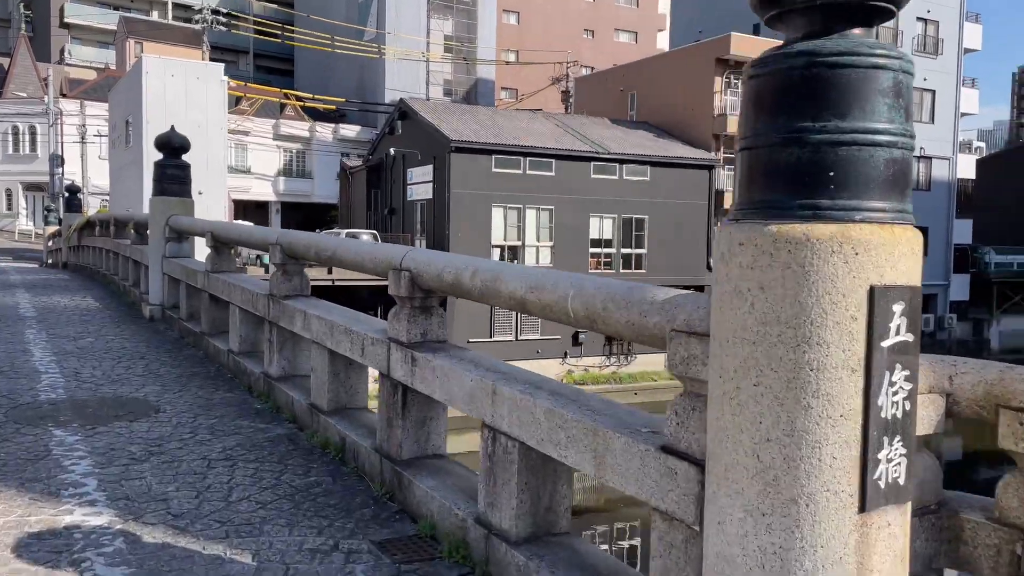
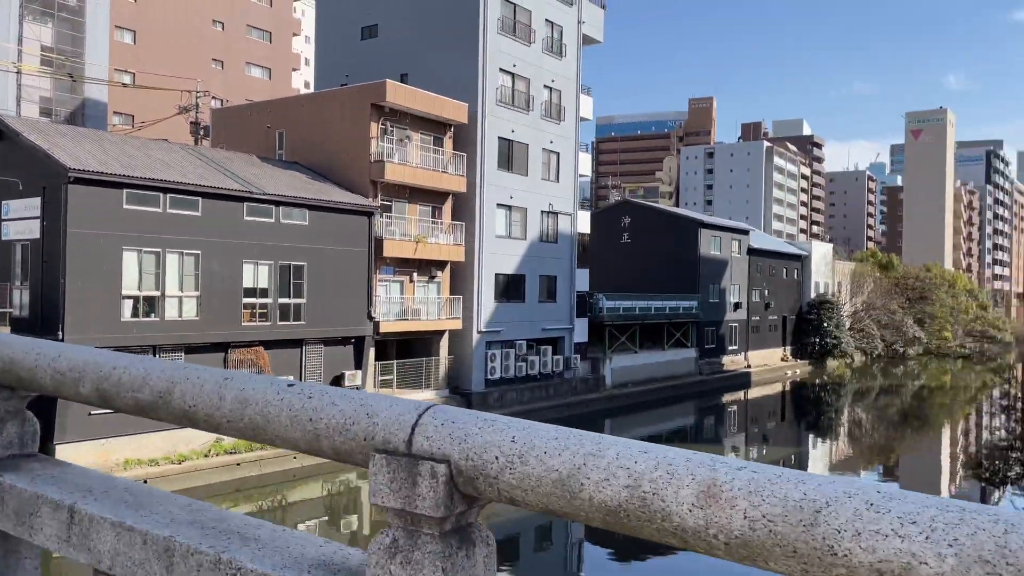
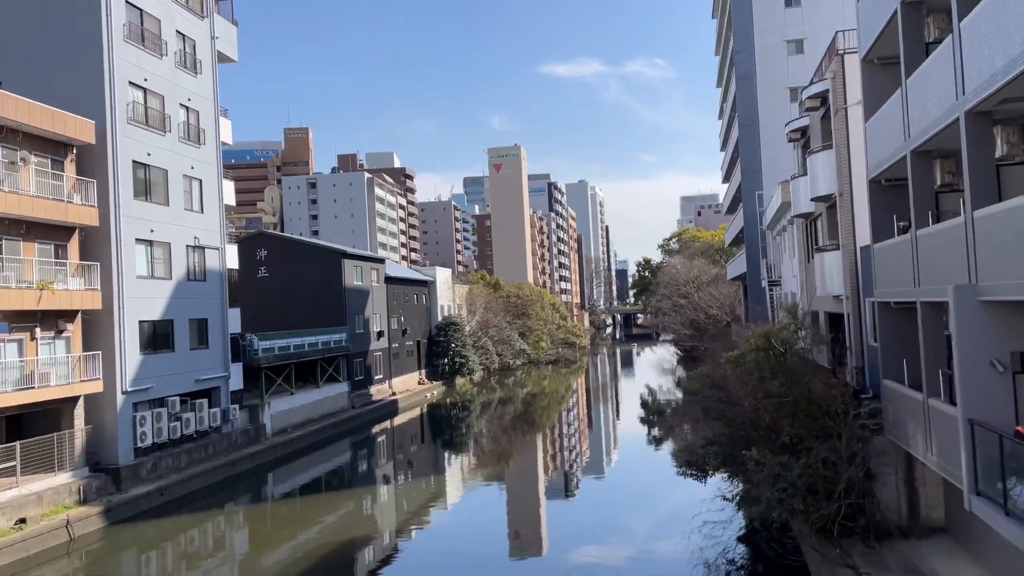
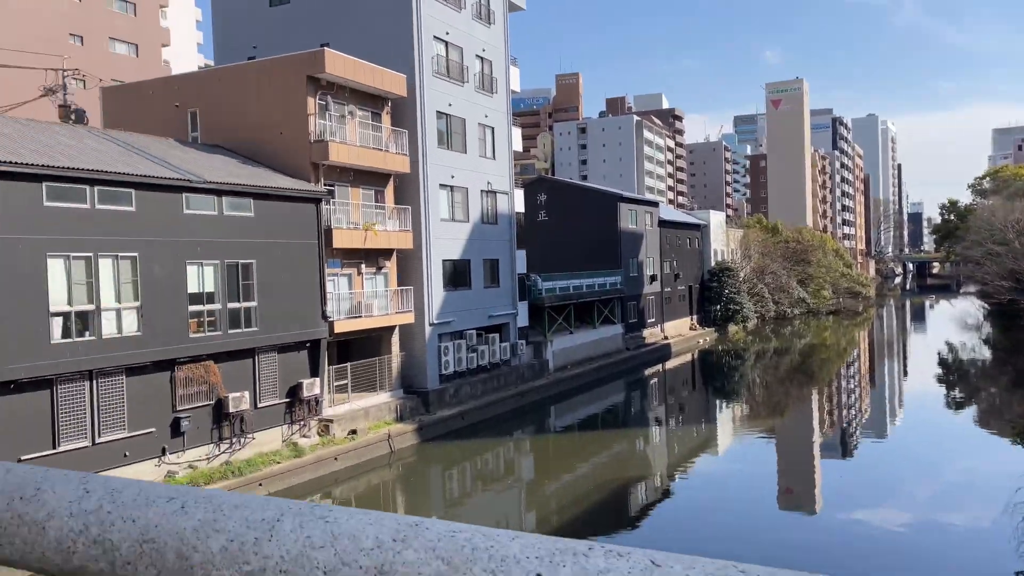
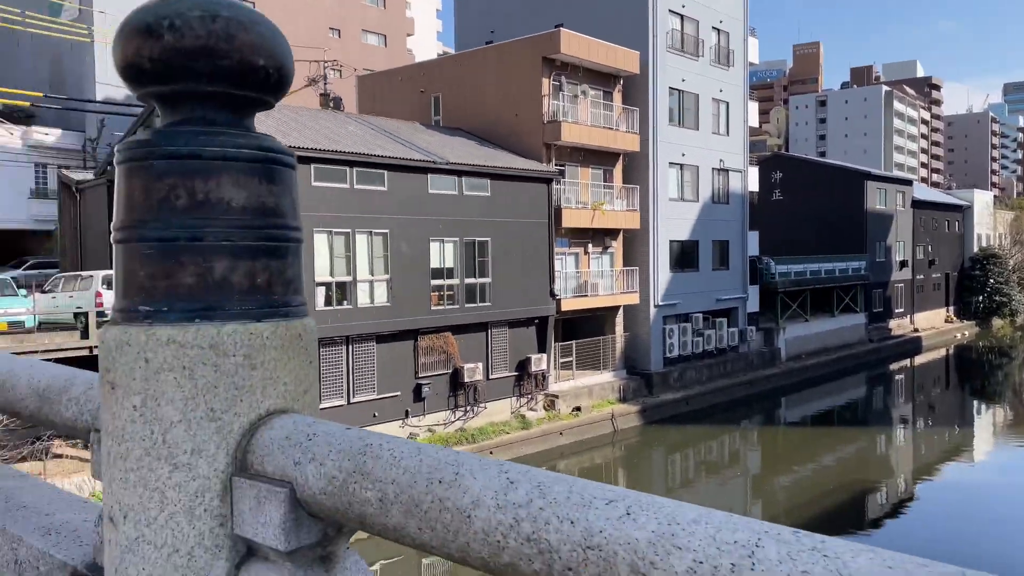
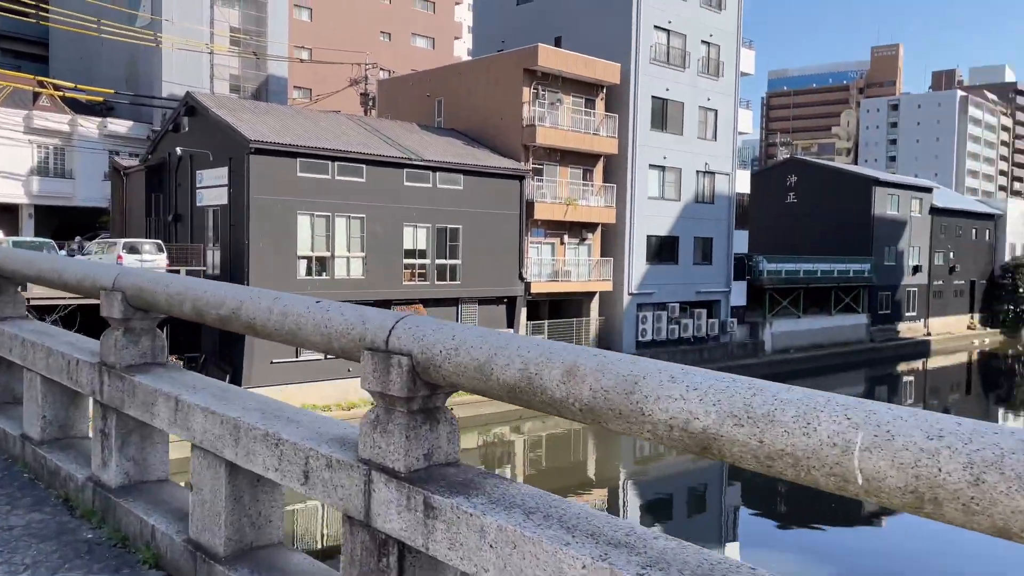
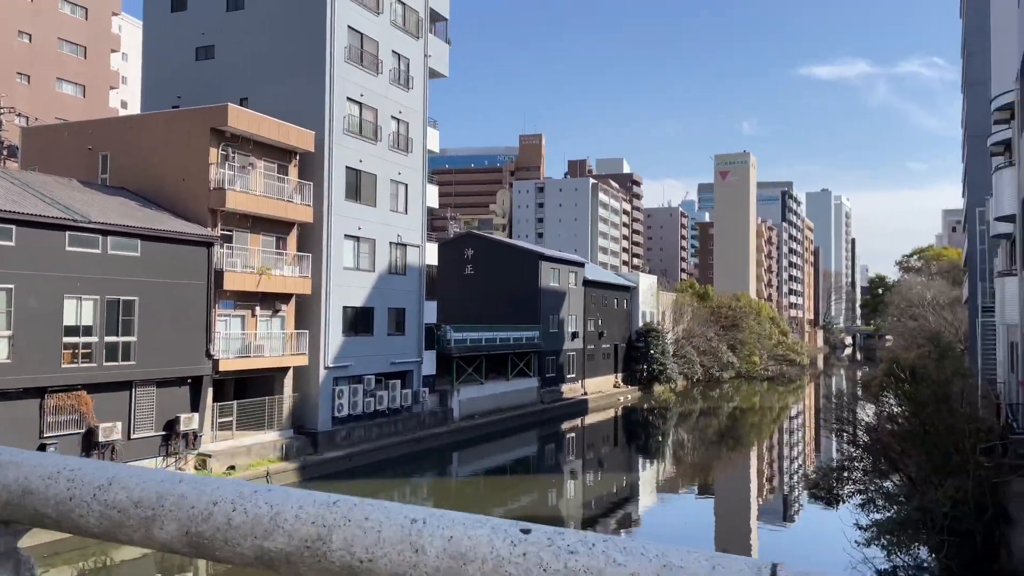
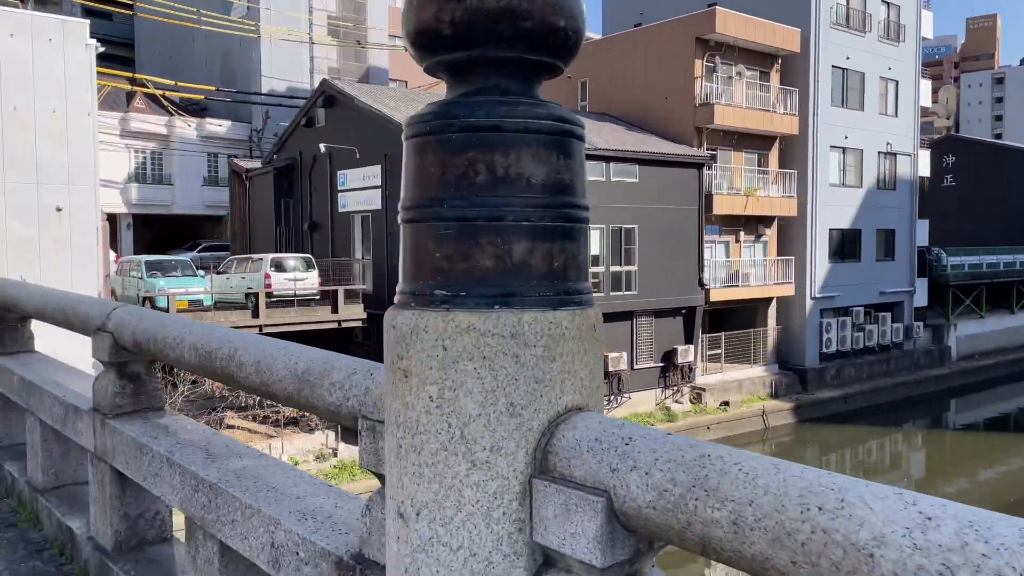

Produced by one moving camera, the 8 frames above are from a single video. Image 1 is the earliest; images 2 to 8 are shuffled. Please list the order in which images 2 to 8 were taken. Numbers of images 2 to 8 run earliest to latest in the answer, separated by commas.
6, 2, 7, 3, 4, 5, 8
